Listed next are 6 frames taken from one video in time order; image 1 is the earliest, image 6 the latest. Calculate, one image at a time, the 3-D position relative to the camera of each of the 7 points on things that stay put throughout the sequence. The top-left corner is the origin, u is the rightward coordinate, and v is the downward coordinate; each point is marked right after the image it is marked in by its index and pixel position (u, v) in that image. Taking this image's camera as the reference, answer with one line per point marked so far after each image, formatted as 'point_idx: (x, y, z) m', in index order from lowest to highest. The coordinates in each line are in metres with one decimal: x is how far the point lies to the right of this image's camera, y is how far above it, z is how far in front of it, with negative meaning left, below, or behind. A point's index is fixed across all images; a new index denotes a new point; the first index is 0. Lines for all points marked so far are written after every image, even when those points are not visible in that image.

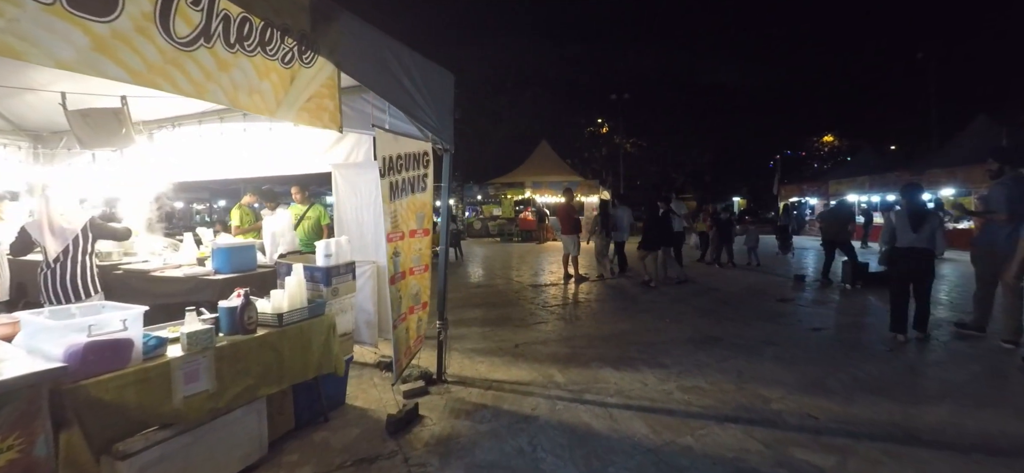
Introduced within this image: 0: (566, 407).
0: (+0.5, -1.5, +3.7) m
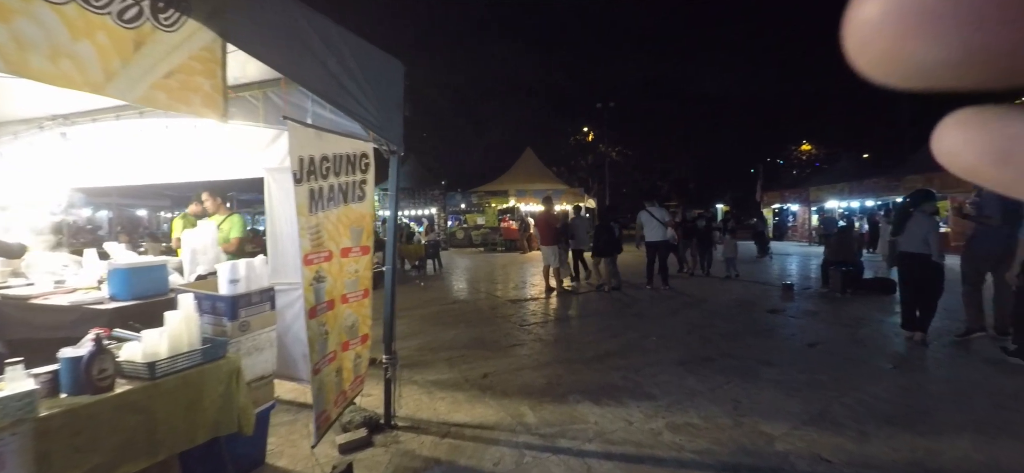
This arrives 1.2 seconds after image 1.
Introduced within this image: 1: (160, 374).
0: (+0.2, -1.6, +3.1) m
1: (-1.9, -0.7, +2.3) m
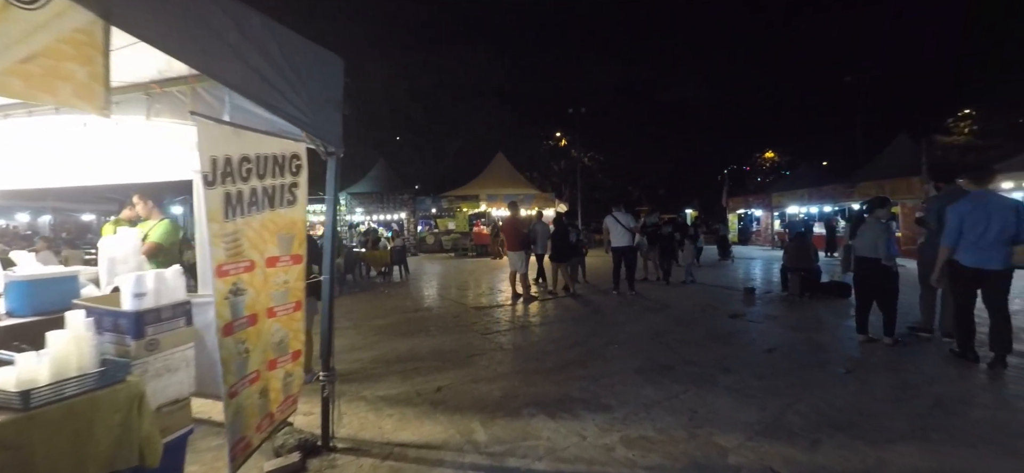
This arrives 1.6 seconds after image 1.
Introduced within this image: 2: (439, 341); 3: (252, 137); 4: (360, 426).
0: (-0.2, -1.7, +2.9) m
1: (-2.2, -0.8, +2.0) m
2: (-1.1, -1.6, +6.6) m
3: (-1.6, +0.6, +2.6) m
4: (-1.3, -1.6, +3.7) m
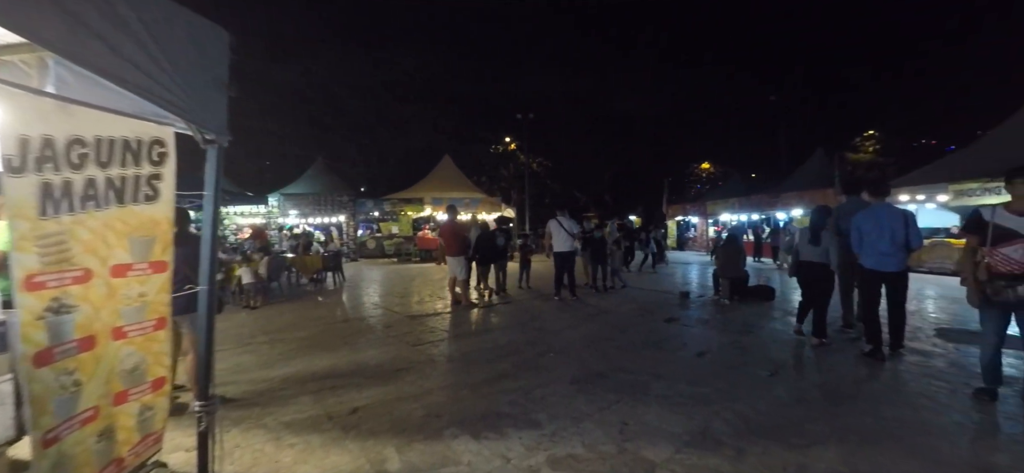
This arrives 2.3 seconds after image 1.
0: (-0.8, -1.7, +2.5) m
1: (-2.6, -0.8, +1.4) m
2: (-2.1, -1.7, +6.1) m
3: (-2.1, +0.6, +2.1) m
4: (-2.0, -1.7, +3.2) m
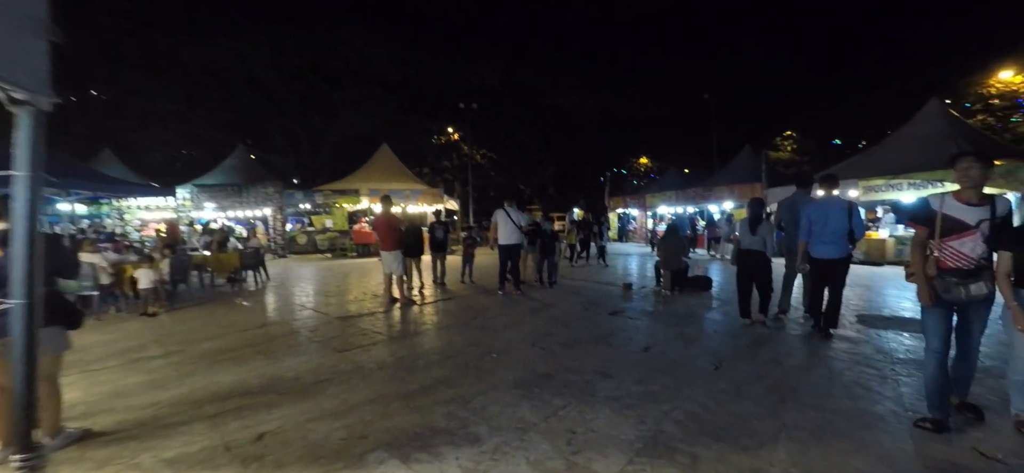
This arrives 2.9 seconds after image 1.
0: (-1.1, -1.7, +2.0) m
1: (-2.8, -0.8, +0.6) m
2: (-2.9, -1.6, +5.3) m
3: (-2.4, +0.6, +1.3) m
4: (-2.4, -1.6, +2.5) m
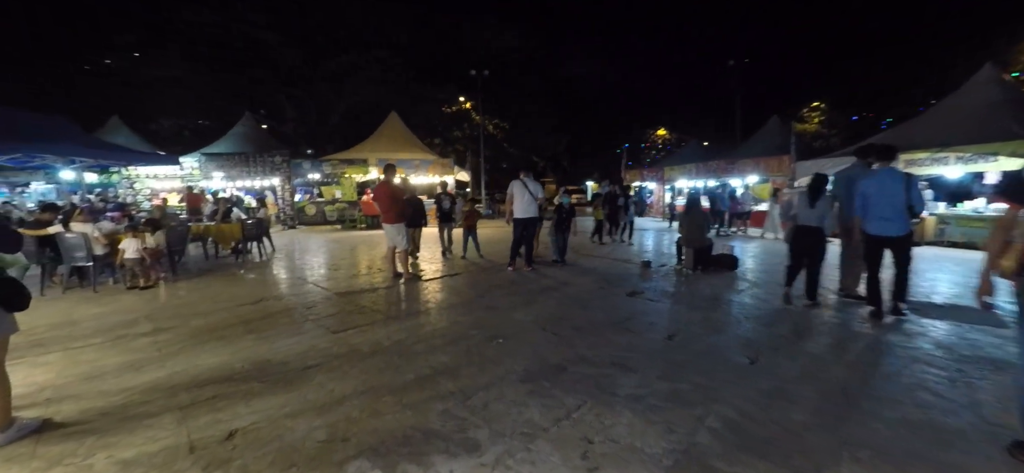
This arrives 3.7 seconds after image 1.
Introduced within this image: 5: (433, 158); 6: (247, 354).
0: (-1.1, -1.6, +1.5) m
1: (-2.9, -0.7, +0.2) m
2: (-2.8, -1.3, +4.9) m
3: (-2.4, +0.7, +0.8) m
4: (-2.4, -1.5, +2.1) m
5: (-3.6, +3.6, +19.5) m
6: (-3.0, -1.3, +4.7) m
